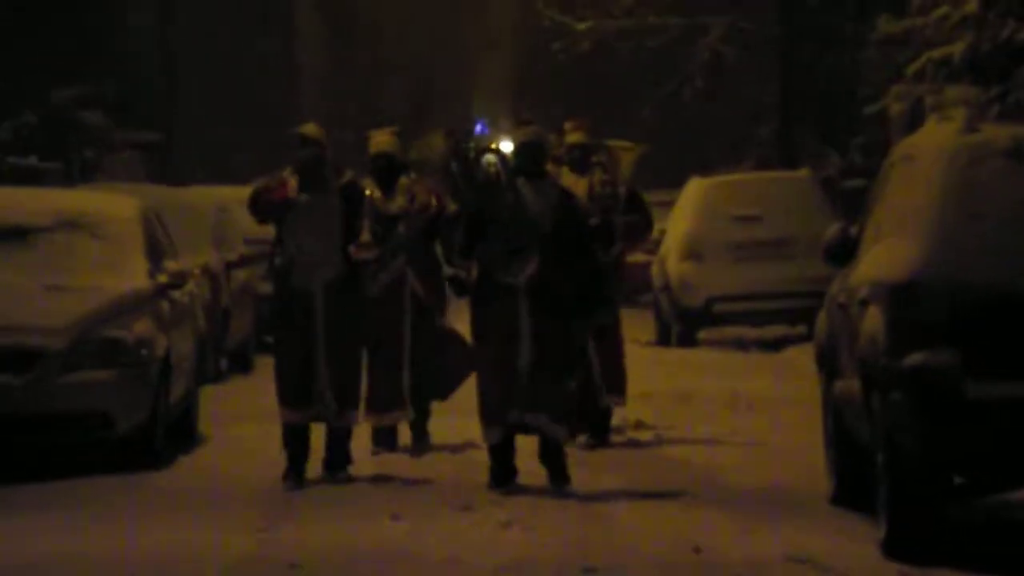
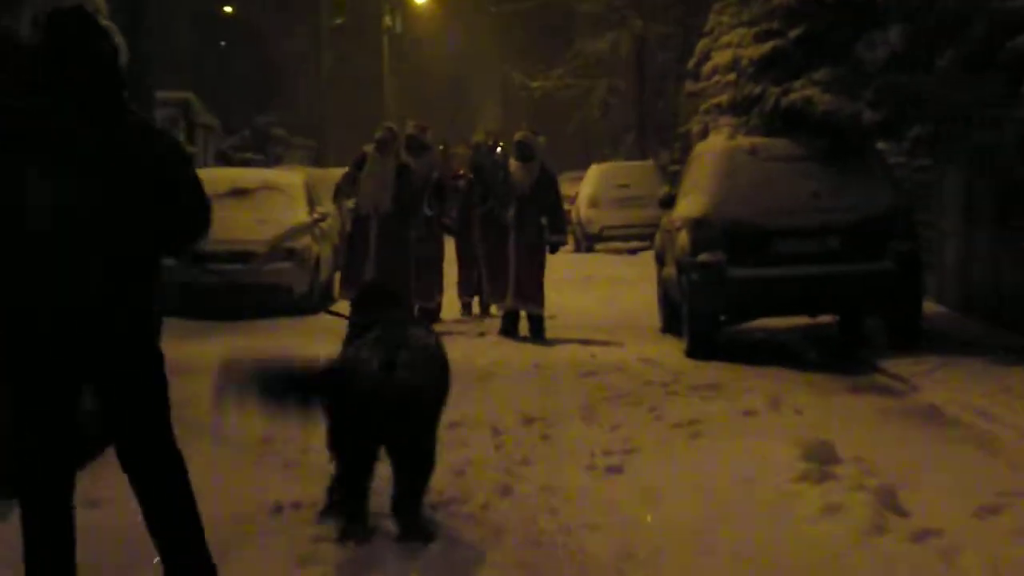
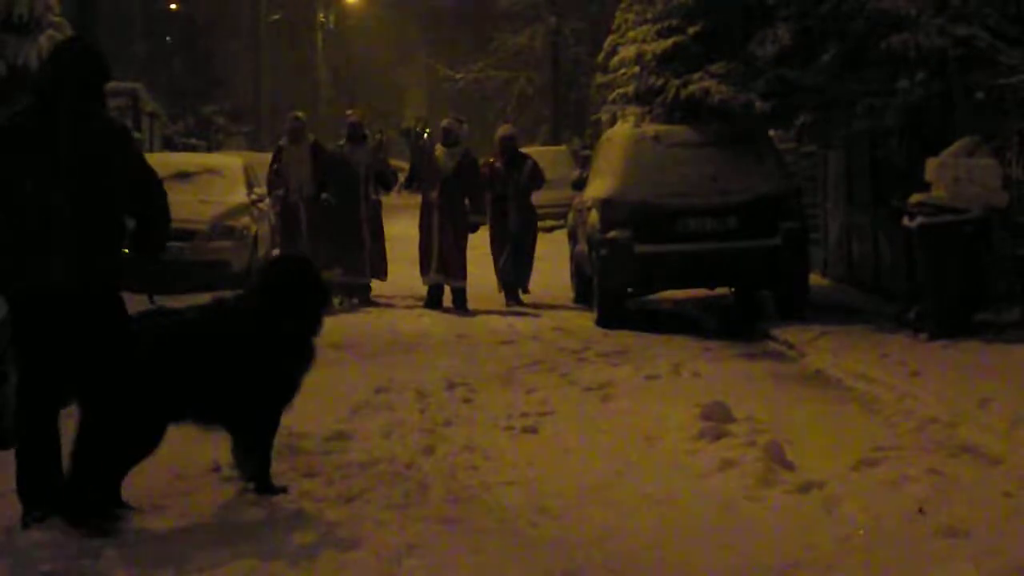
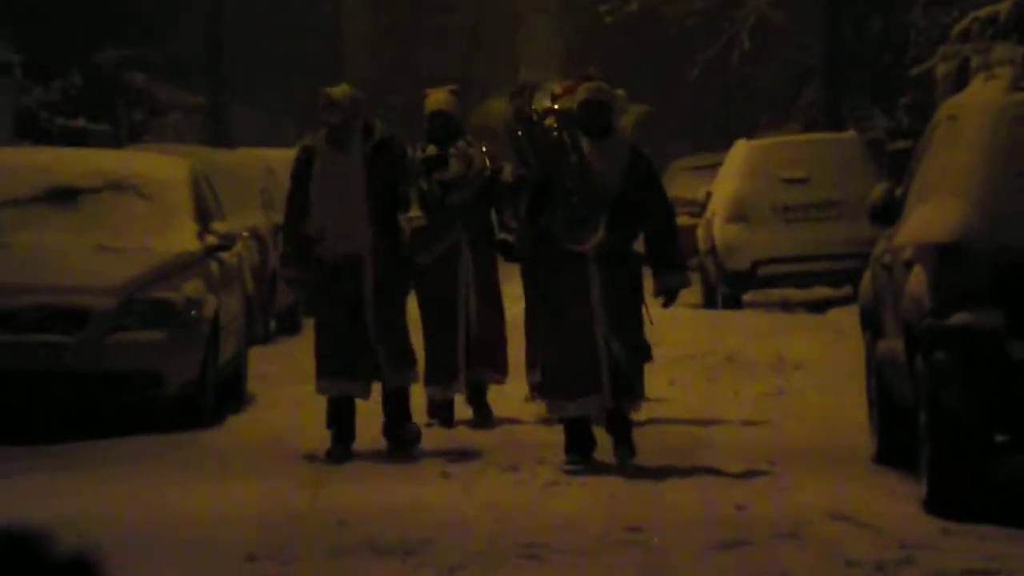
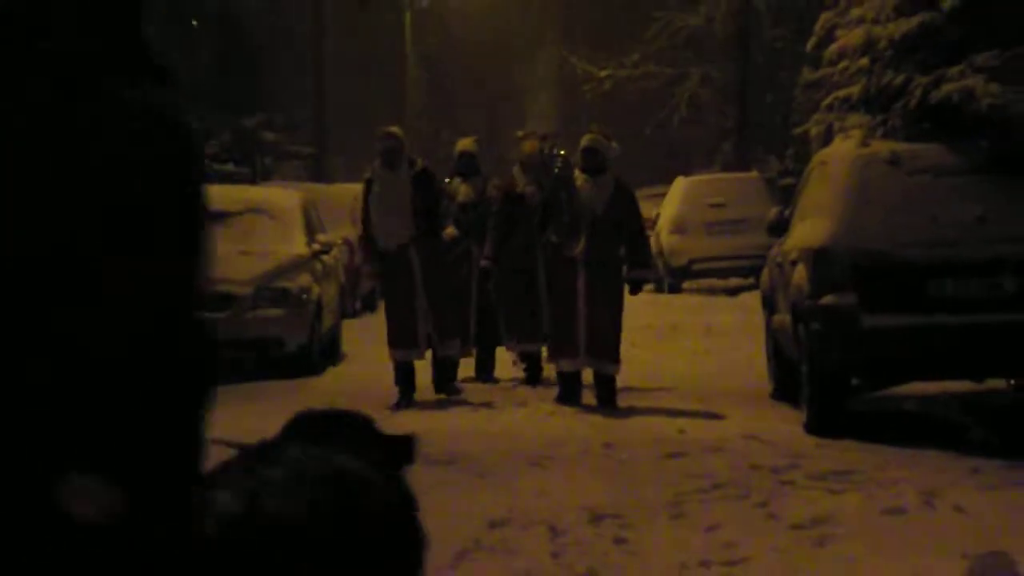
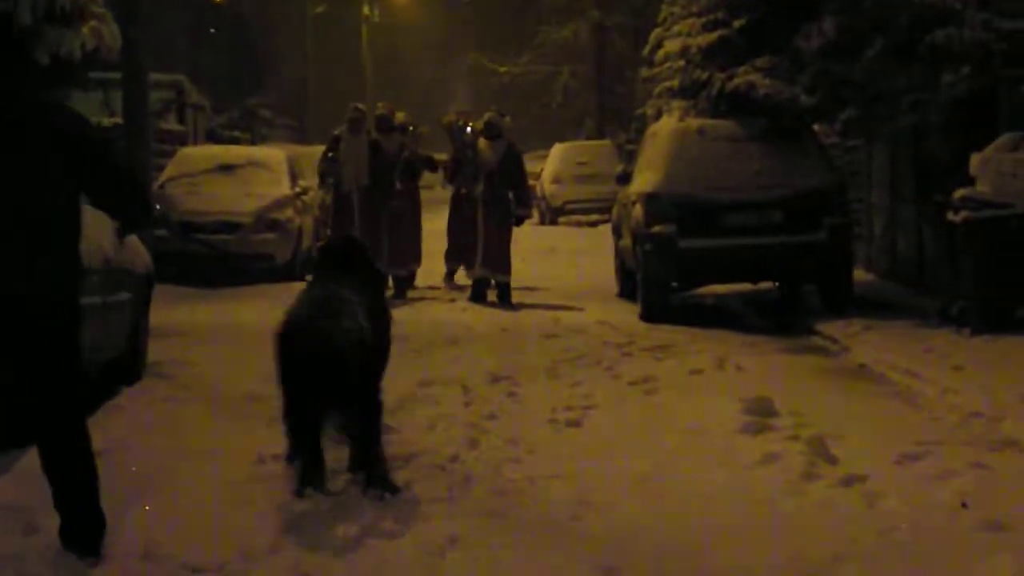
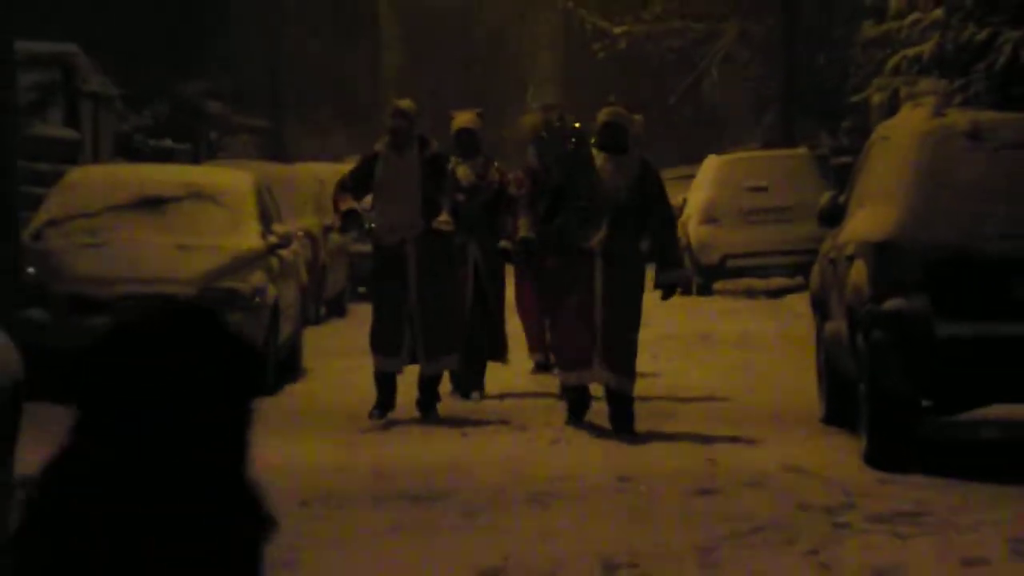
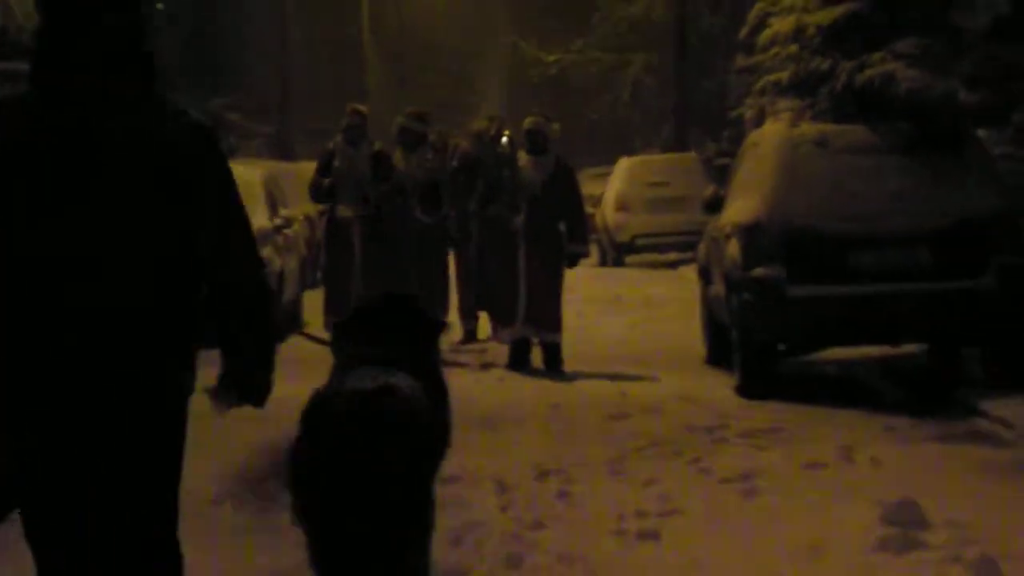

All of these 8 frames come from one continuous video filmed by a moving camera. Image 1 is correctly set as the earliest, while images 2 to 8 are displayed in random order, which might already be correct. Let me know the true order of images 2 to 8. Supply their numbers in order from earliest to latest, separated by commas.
4, 7, 5, 8, 2, 6, 3
